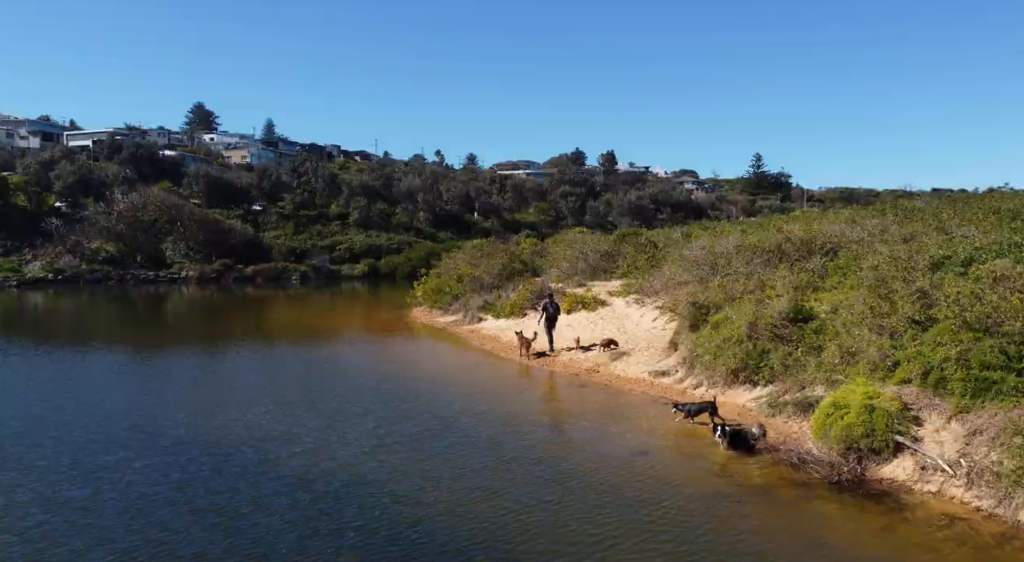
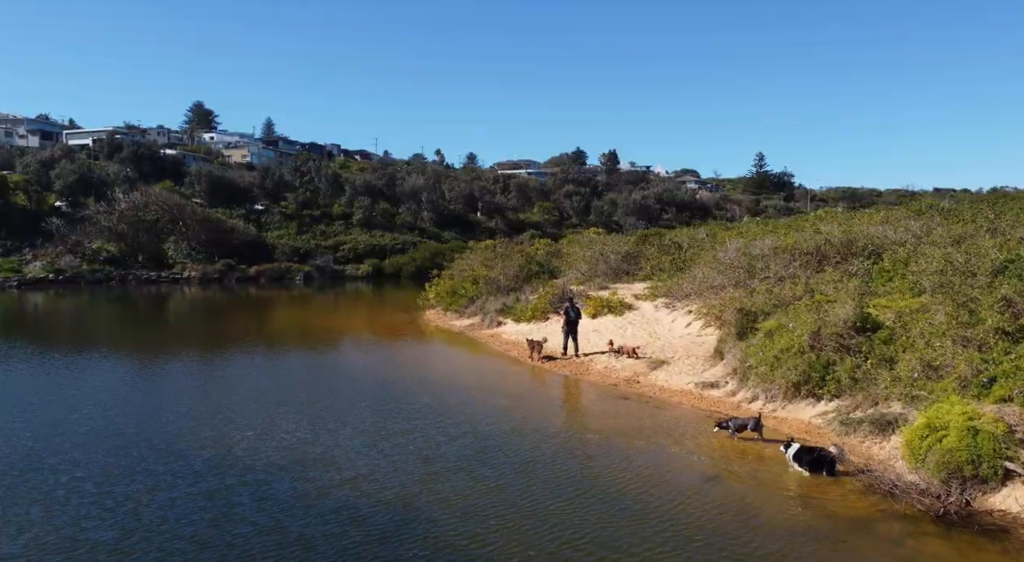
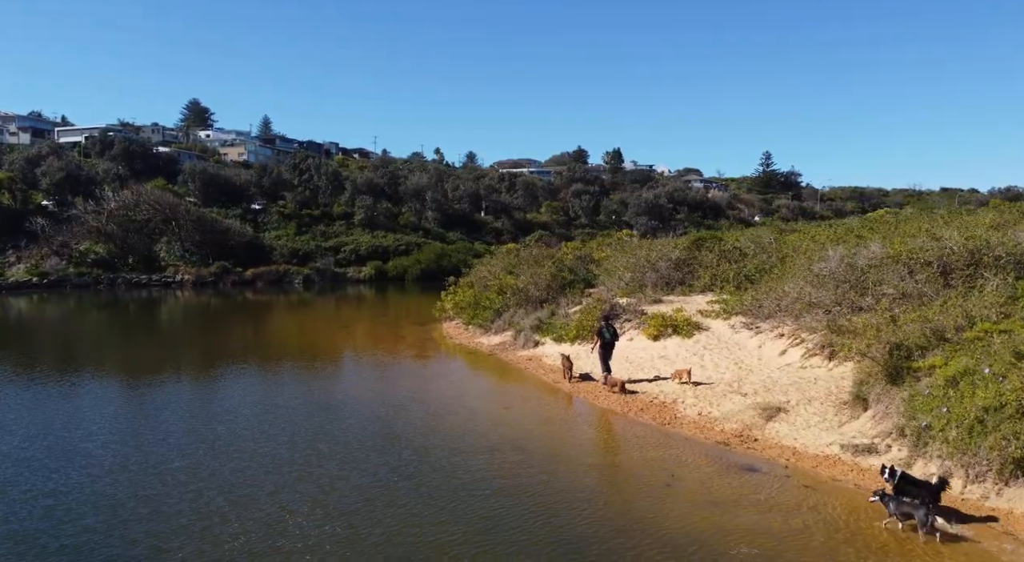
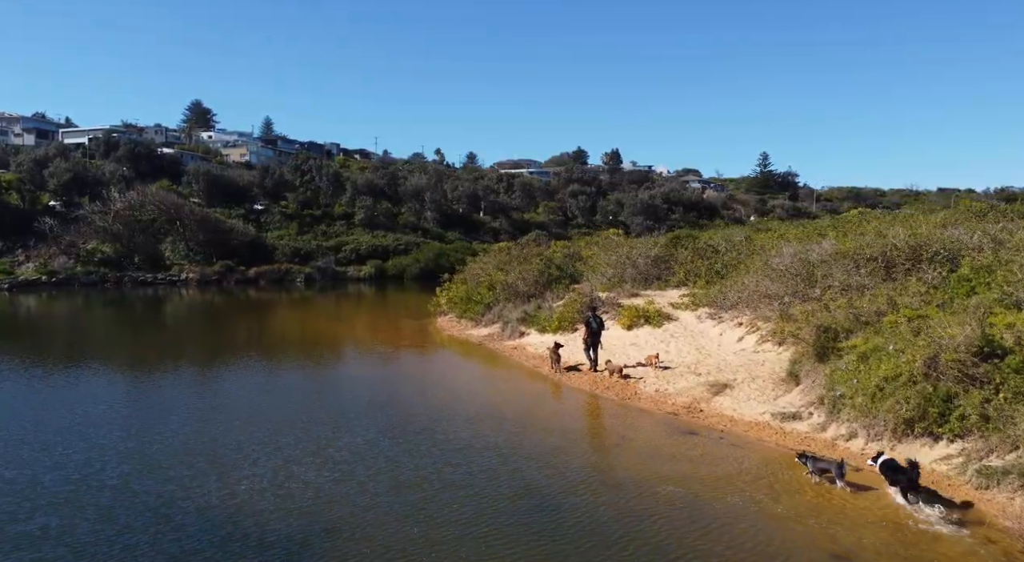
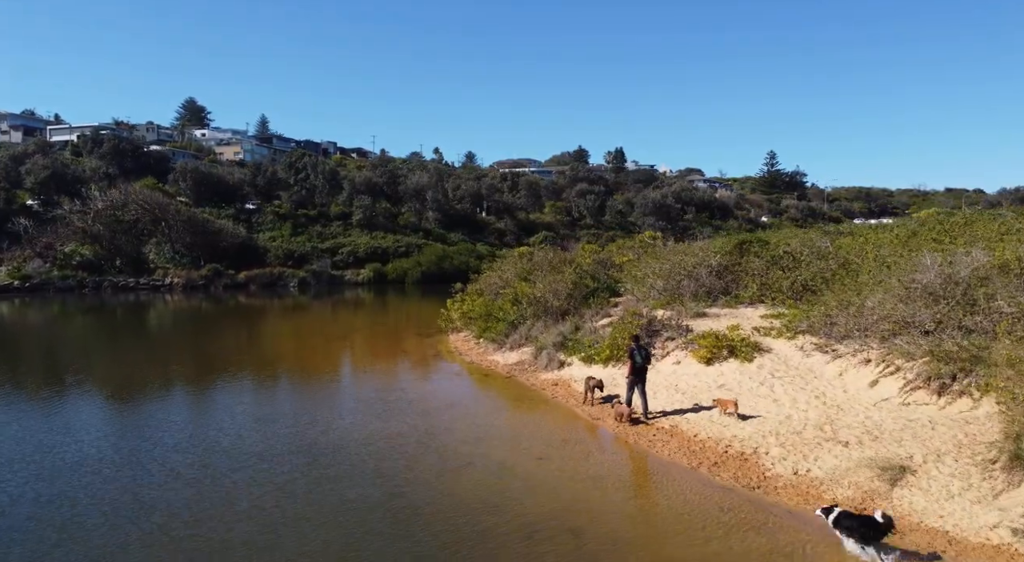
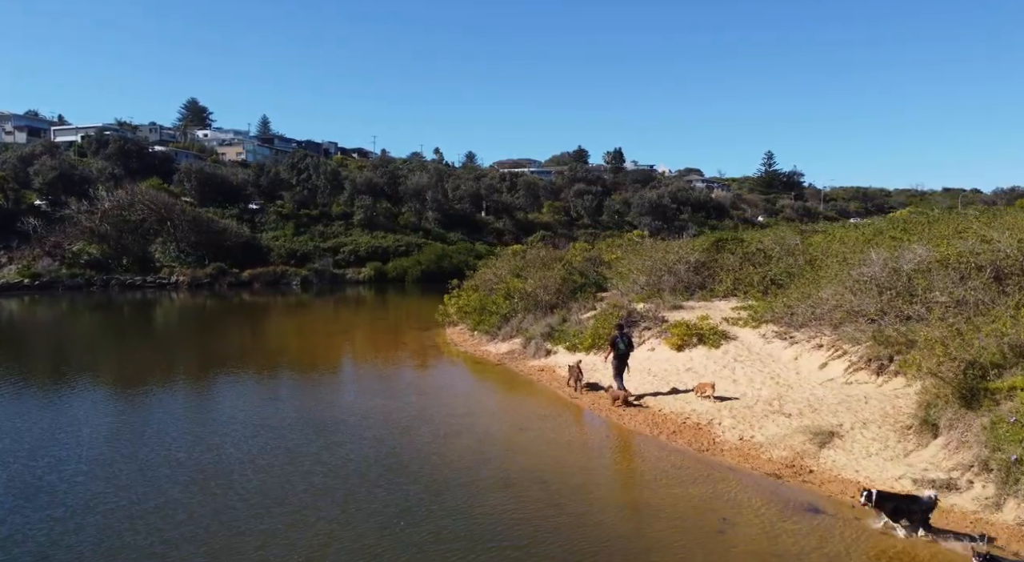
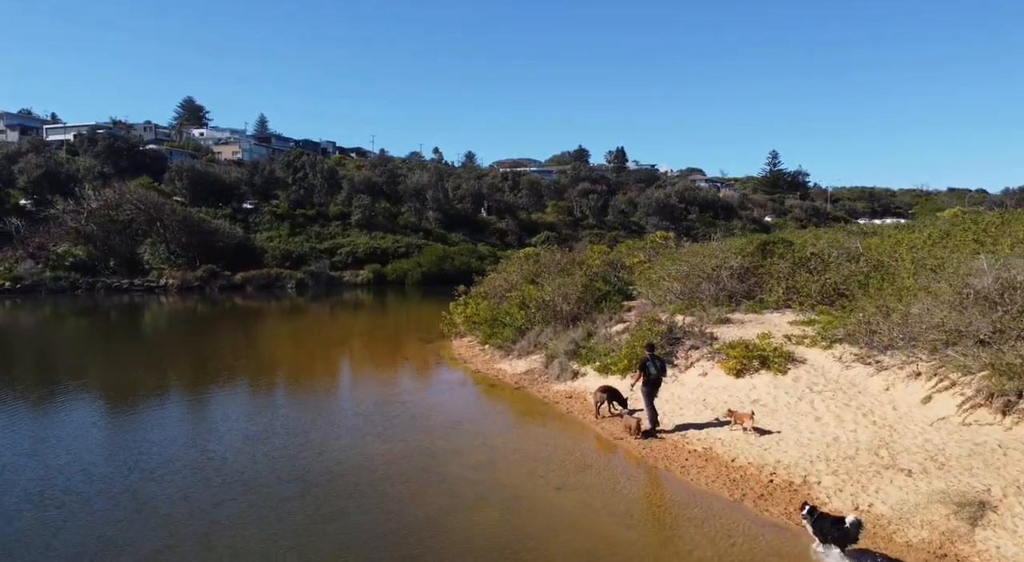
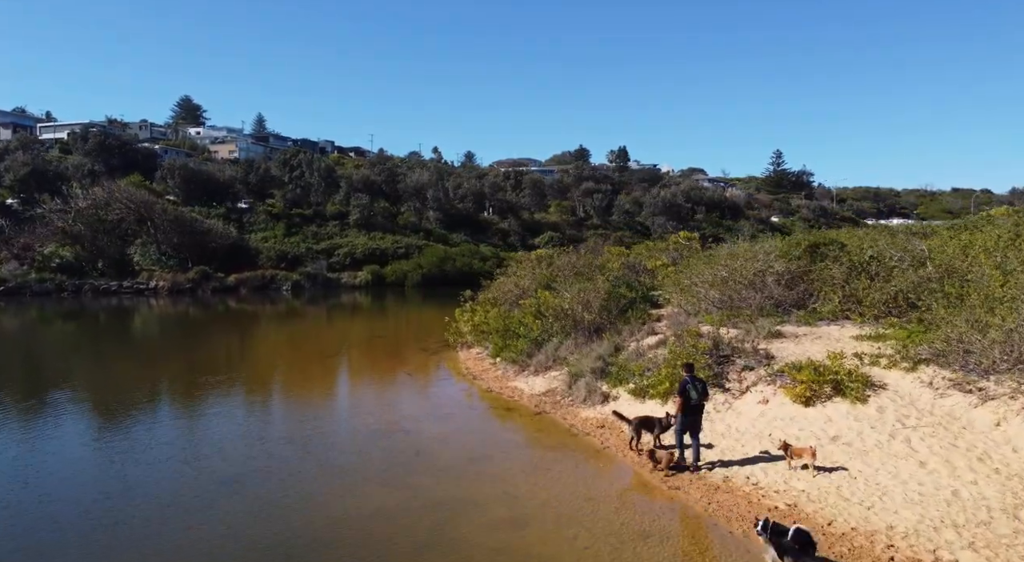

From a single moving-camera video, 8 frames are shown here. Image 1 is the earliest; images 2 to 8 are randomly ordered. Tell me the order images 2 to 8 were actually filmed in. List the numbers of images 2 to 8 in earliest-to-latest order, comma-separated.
2, 4, 3, 6, 5, 7, 8
